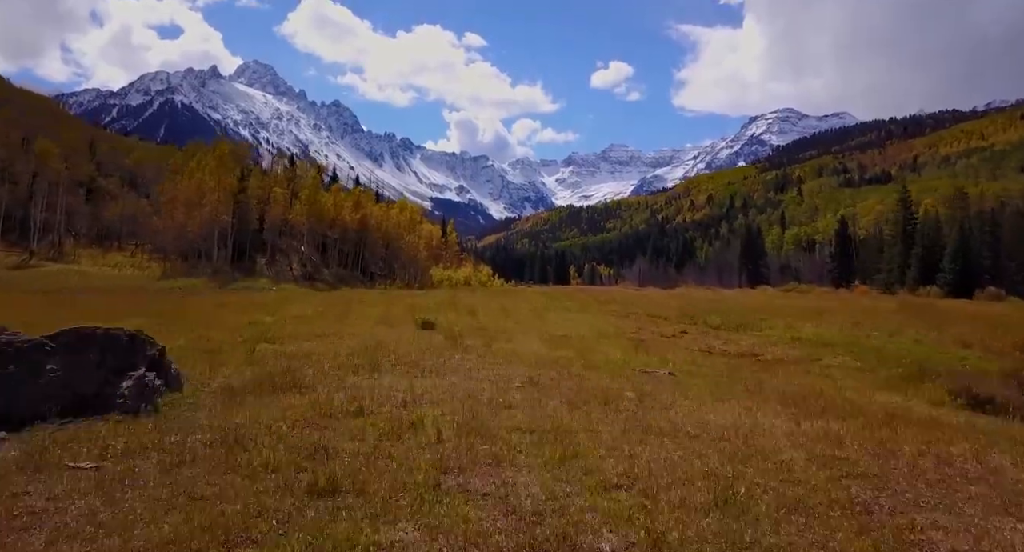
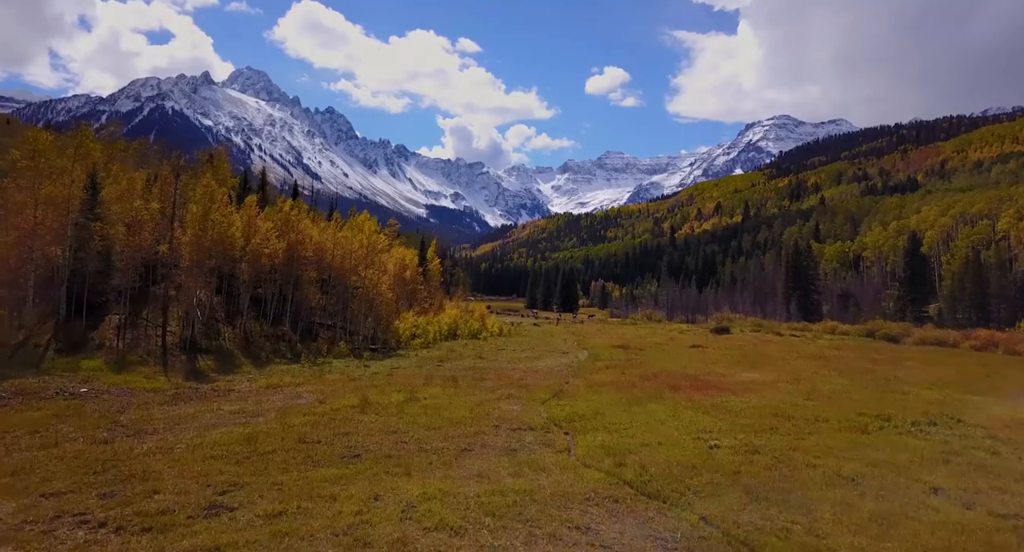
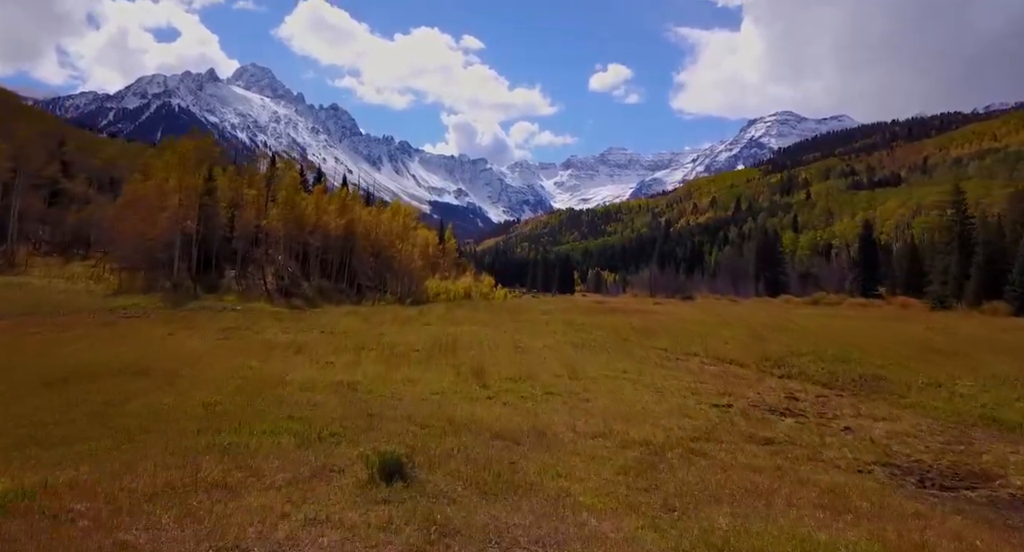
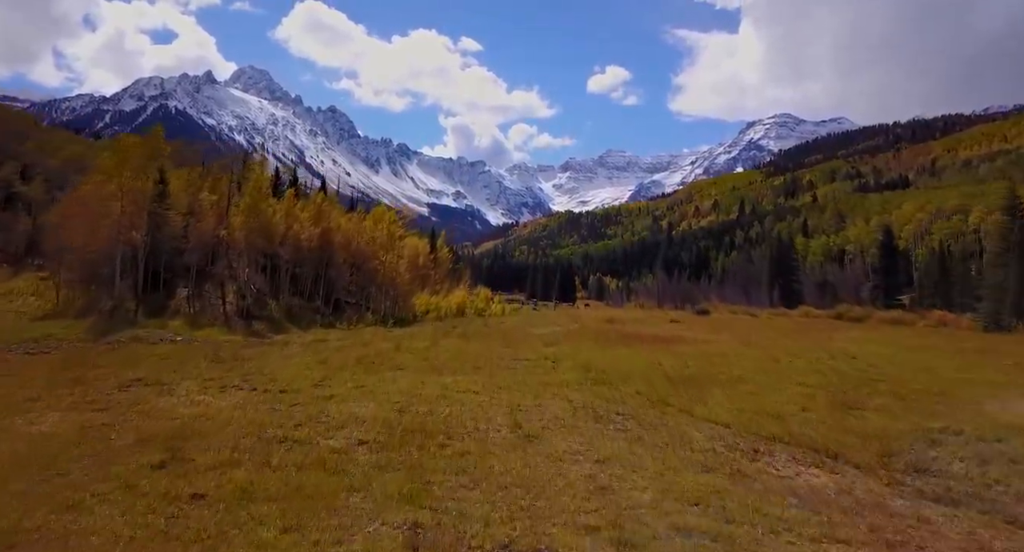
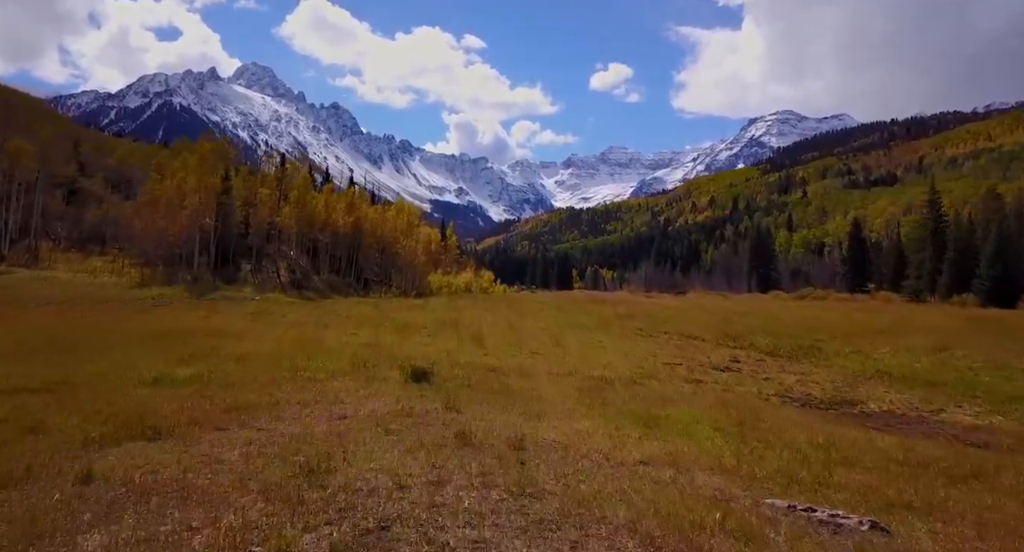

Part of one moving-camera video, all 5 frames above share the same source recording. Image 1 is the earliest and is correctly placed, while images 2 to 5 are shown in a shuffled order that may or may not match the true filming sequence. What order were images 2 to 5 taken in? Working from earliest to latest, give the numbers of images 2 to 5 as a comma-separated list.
5, 3, 4, 2
